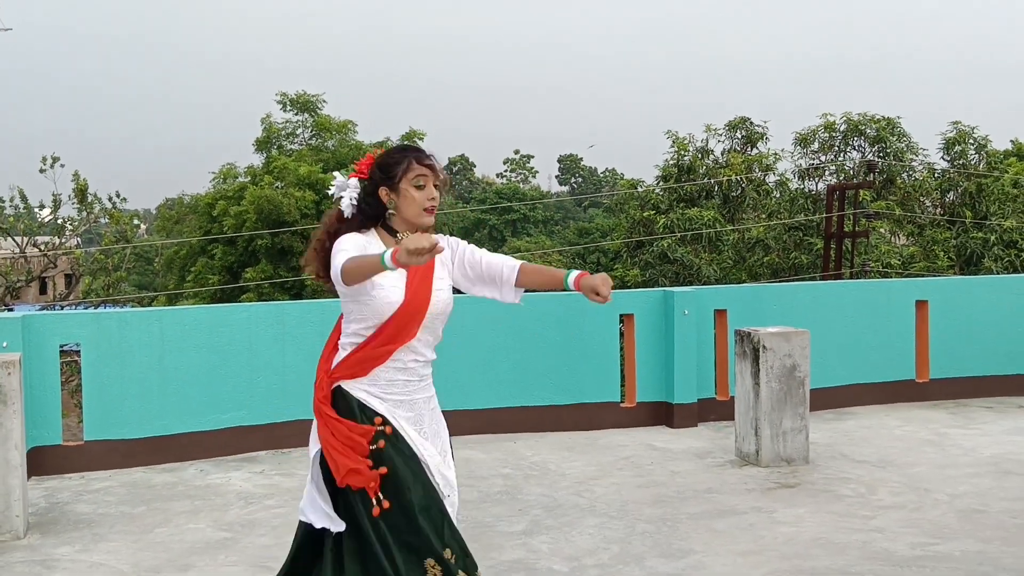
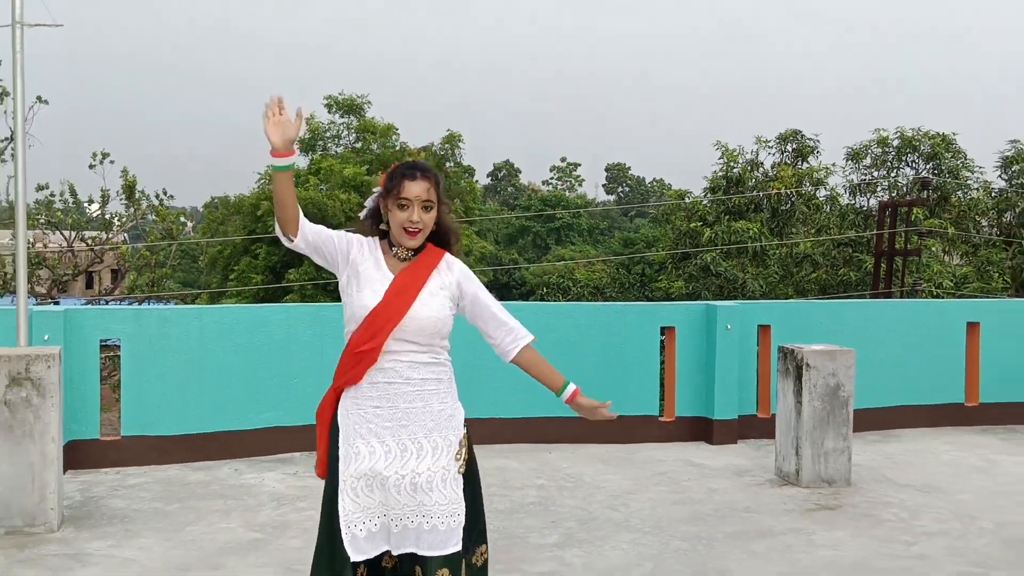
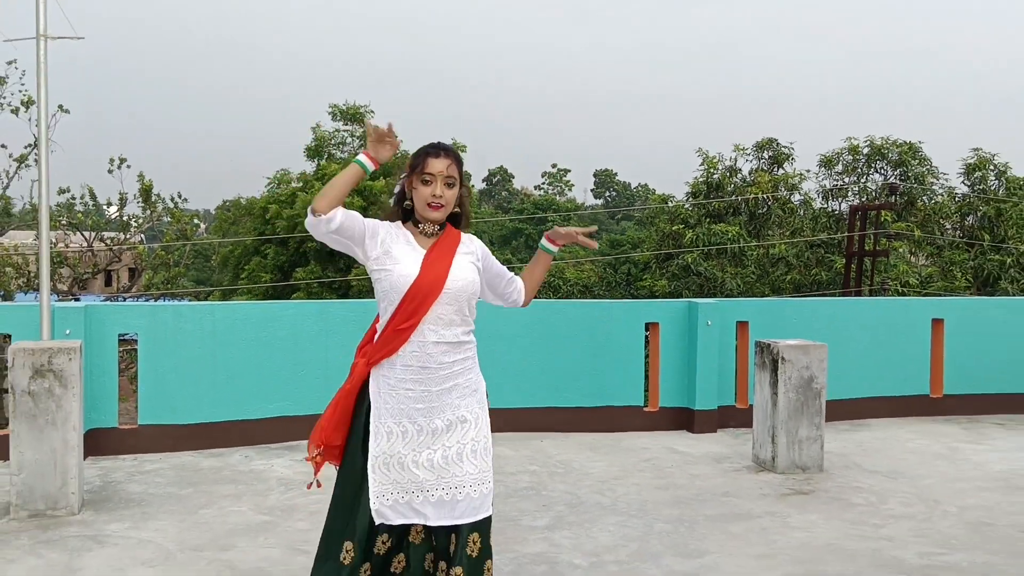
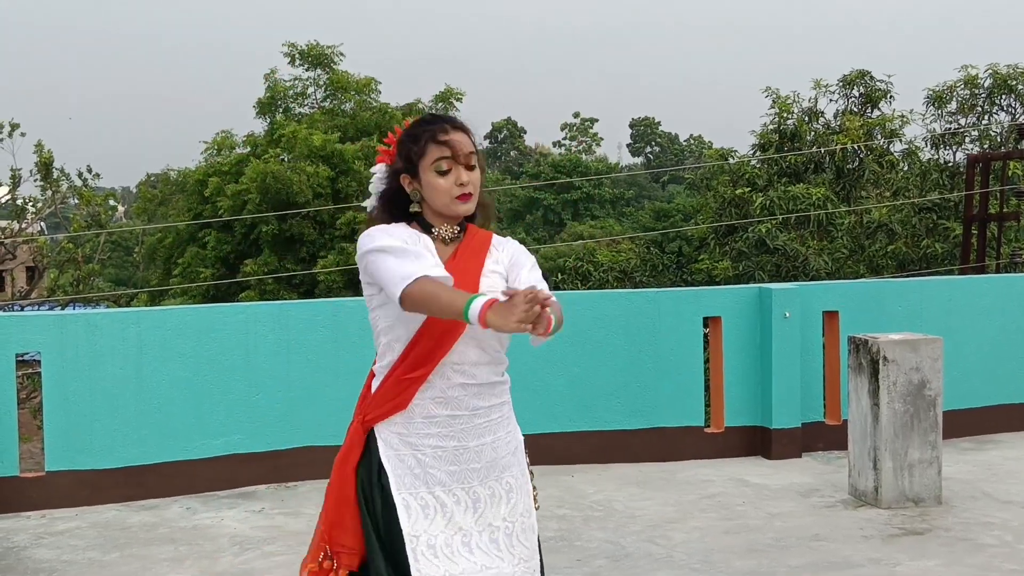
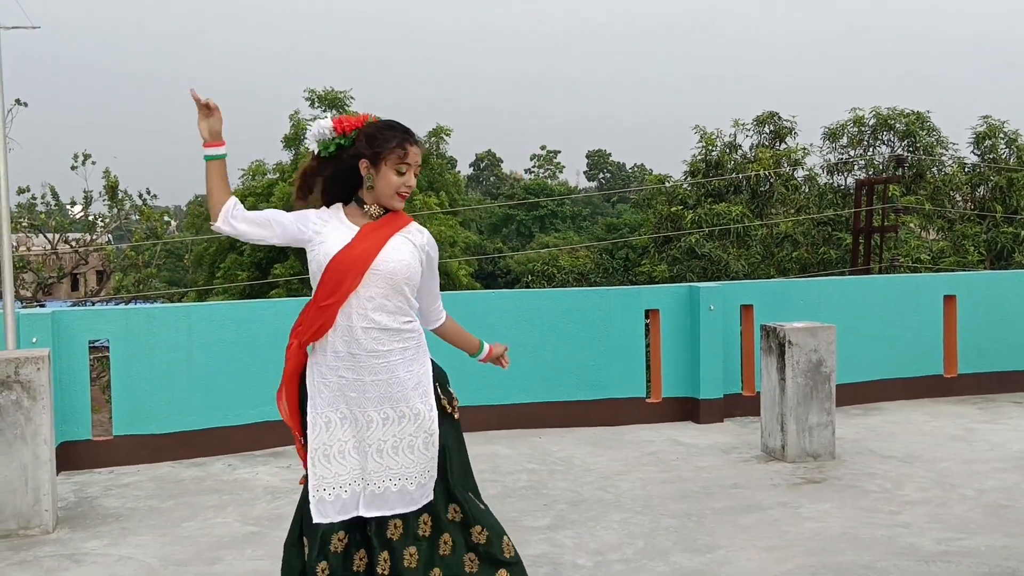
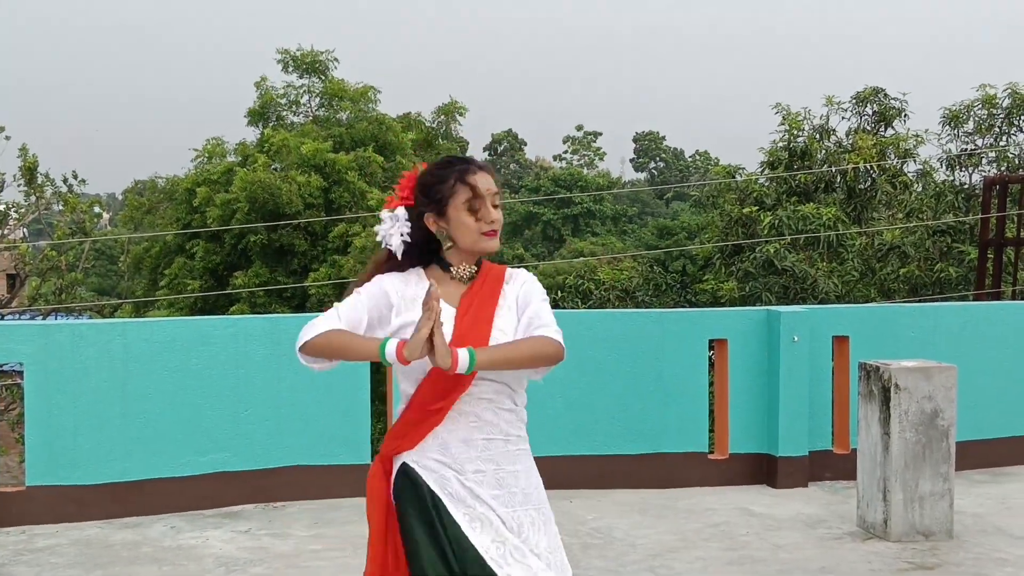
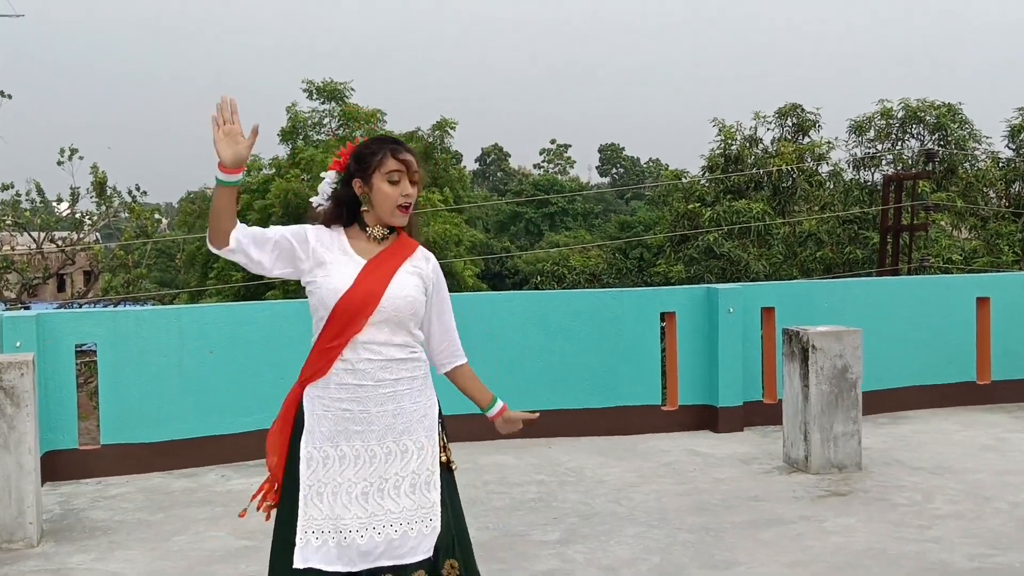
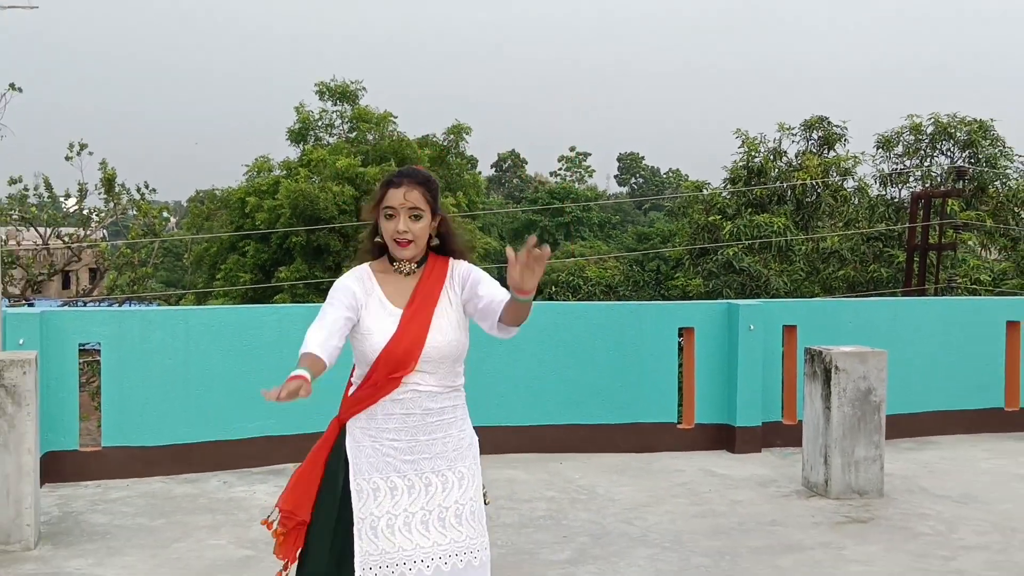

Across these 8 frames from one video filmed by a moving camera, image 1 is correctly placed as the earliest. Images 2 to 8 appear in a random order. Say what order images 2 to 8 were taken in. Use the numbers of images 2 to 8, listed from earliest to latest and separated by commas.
5, 7, 4, 6, 8, 2, 3
